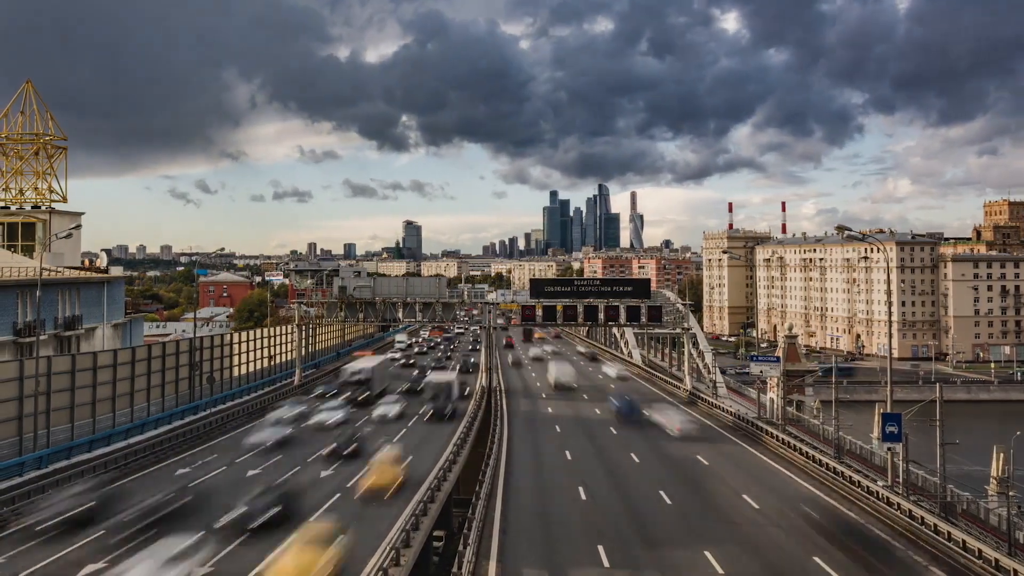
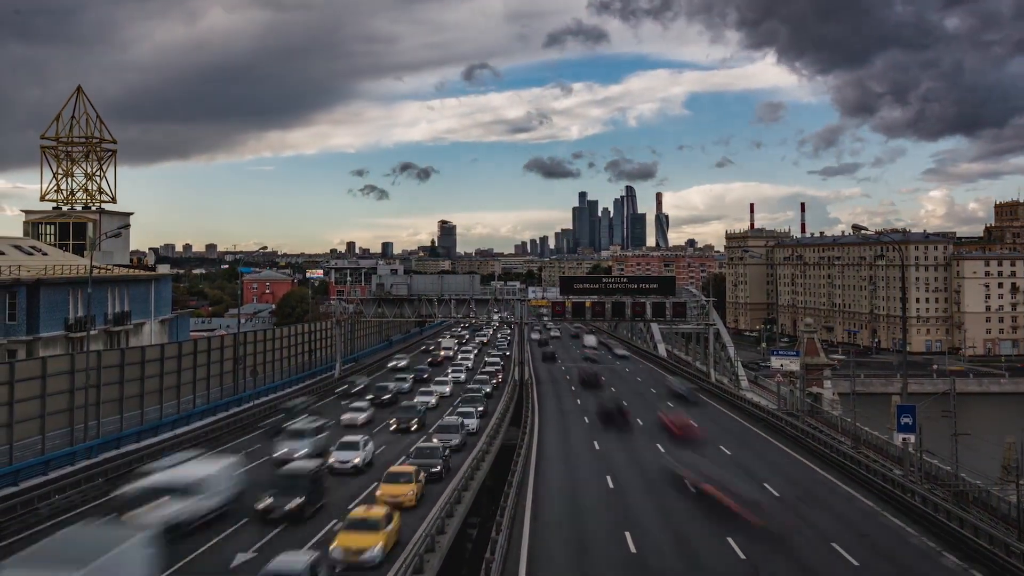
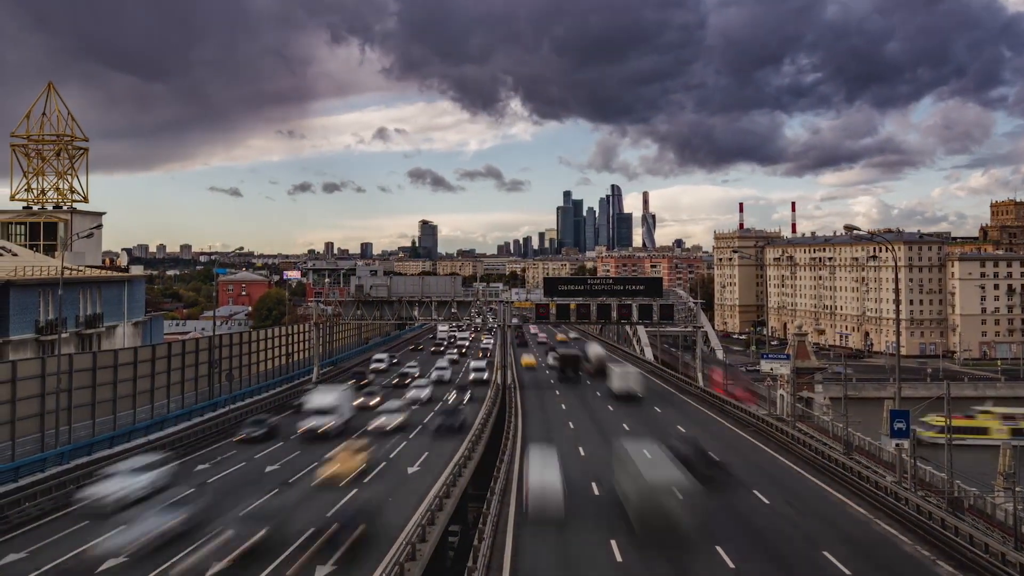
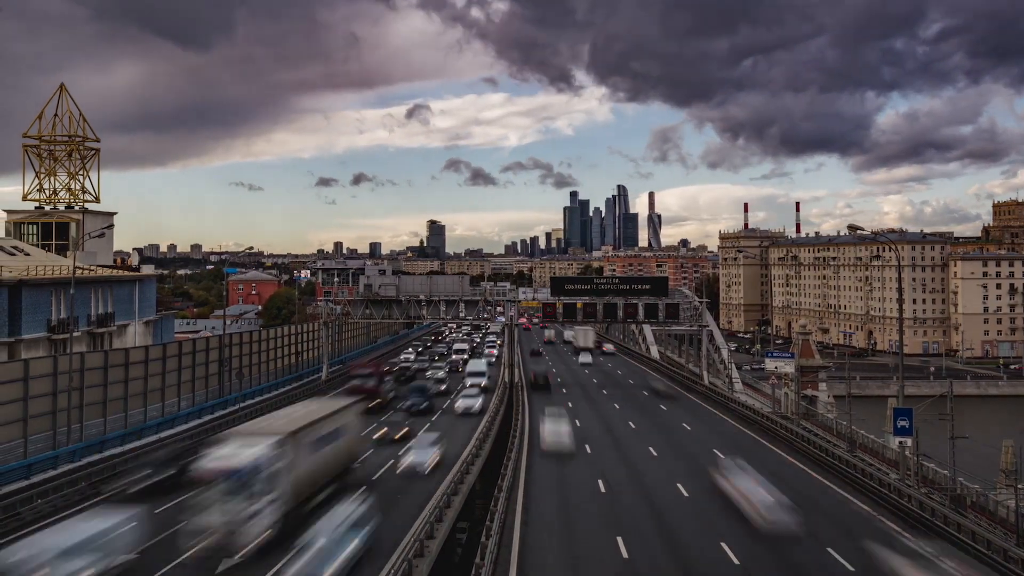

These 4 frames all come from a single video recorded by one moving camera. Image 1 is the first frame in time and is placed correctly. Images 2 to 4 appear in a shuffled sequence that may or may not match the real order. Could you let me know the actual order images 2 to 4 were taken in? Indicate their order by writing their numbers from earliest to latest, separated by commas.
3, 4, 2
